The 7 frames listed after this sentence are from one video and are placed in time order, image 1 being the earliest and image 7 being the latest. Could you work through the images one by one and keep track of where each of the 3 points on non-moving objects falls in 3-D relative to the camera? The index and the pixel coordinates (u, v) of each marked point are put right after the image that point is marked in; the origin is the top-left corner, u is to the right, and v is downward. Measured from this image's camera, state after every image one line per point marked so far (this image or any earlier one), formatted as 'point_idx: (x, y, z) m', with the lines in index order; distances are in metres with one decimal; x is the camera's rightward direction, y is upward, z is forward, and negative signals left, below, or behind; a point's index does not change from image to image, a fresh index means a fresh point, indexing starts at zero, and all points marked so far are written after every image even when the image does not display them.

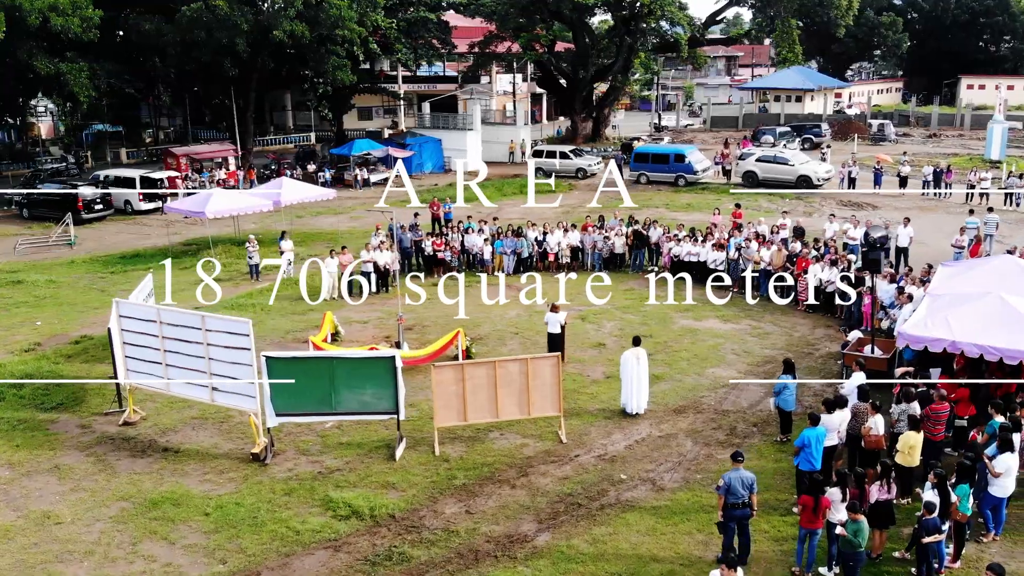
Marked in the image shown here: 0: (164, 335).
0: (-4.9, -0.7, +13.1) m
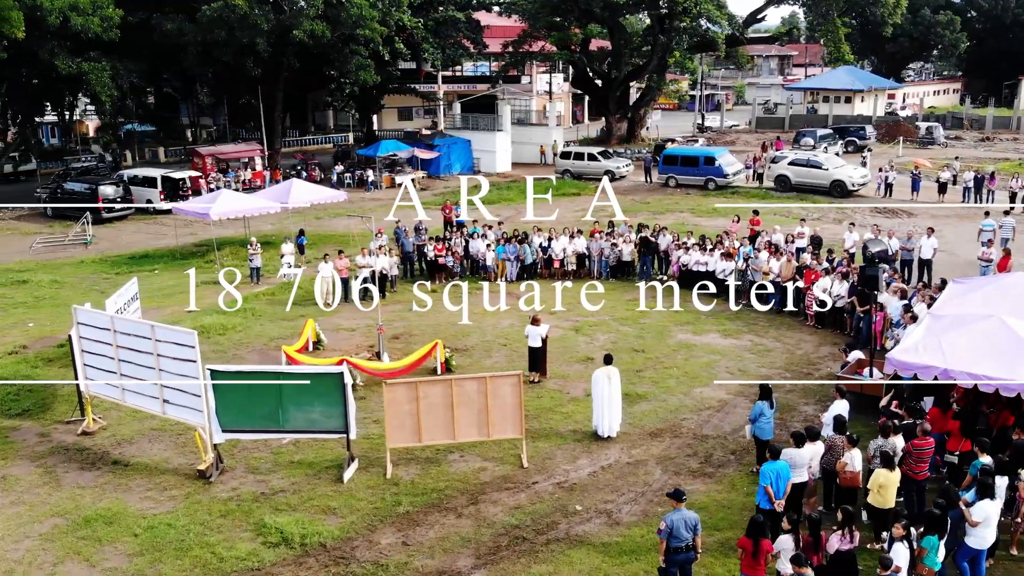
0: (-5.4, -0.8, +12.7) m
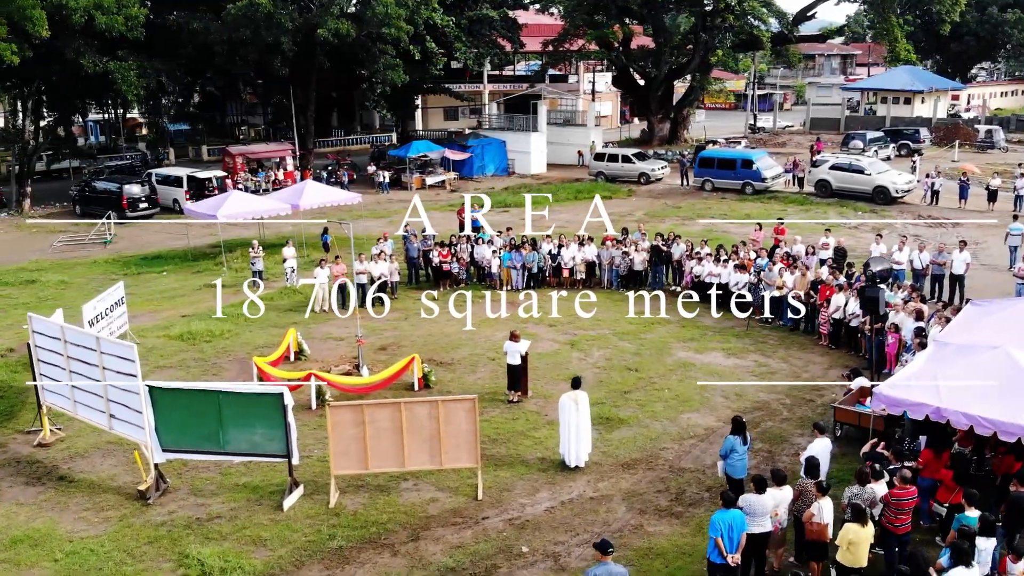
0: (-5.8, -0.9, +12.2) m
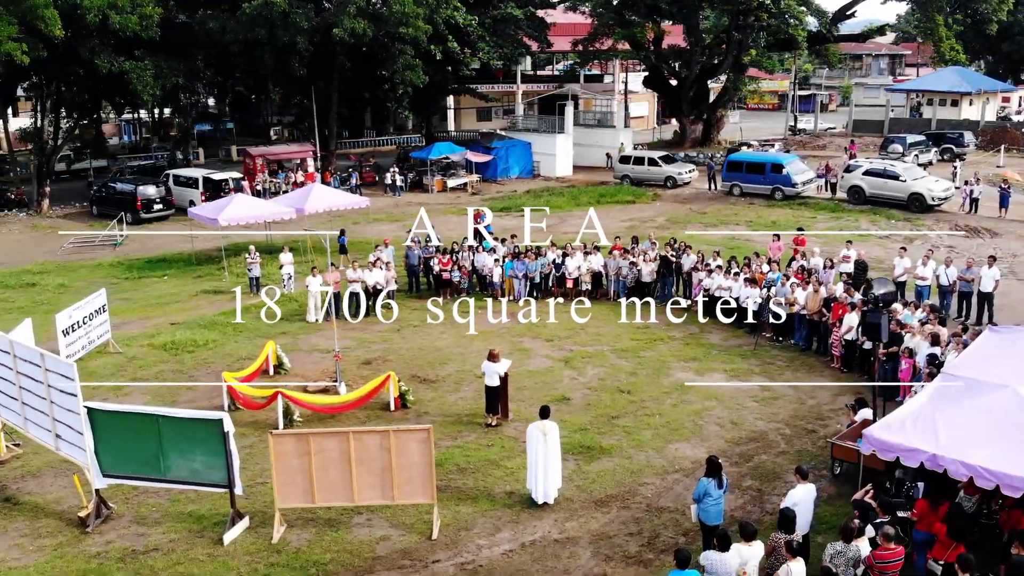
0: (-6.2, -1.0, +11.6) m
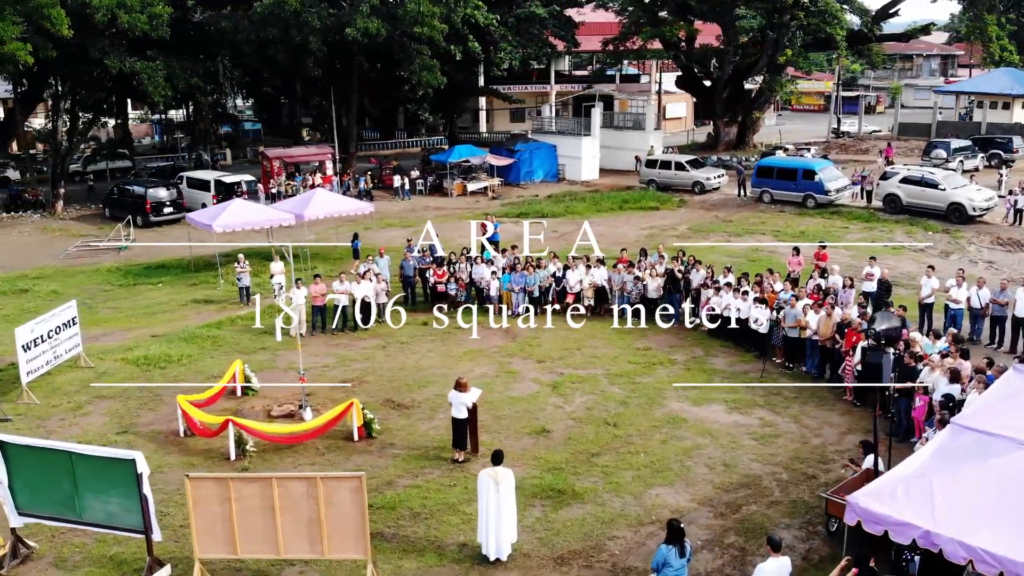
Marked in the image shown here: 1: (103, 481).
0: (-6.6, -1.2, +10.7) m
1: (-4.0, -1.9, +9.1) m
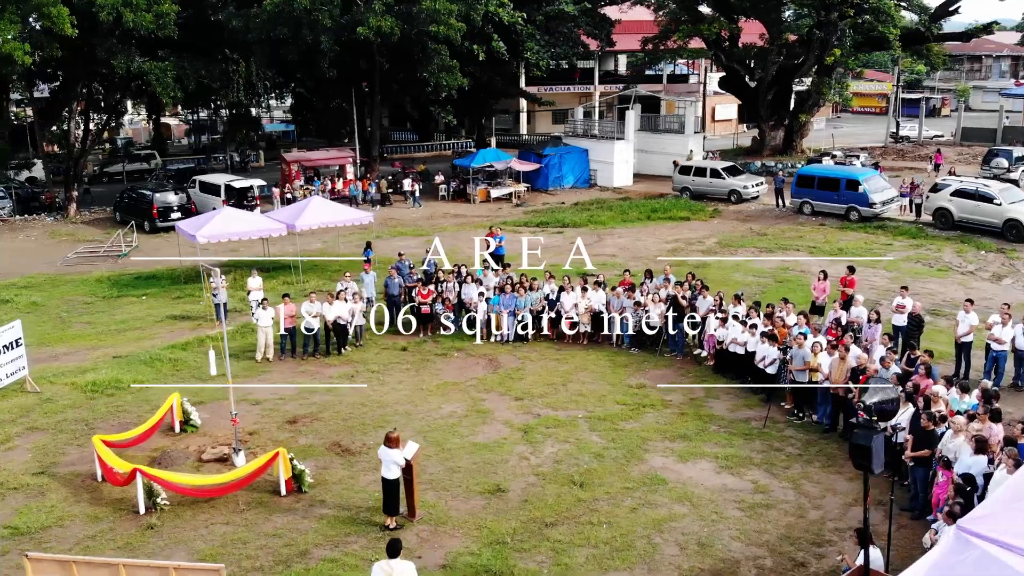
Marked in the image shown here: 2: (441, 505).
0: (-7.3, -1.5, +9.5) m
1: (-4.8, -2.3, +7.7) m
2: (-0.8, -2.5, +10.6) m
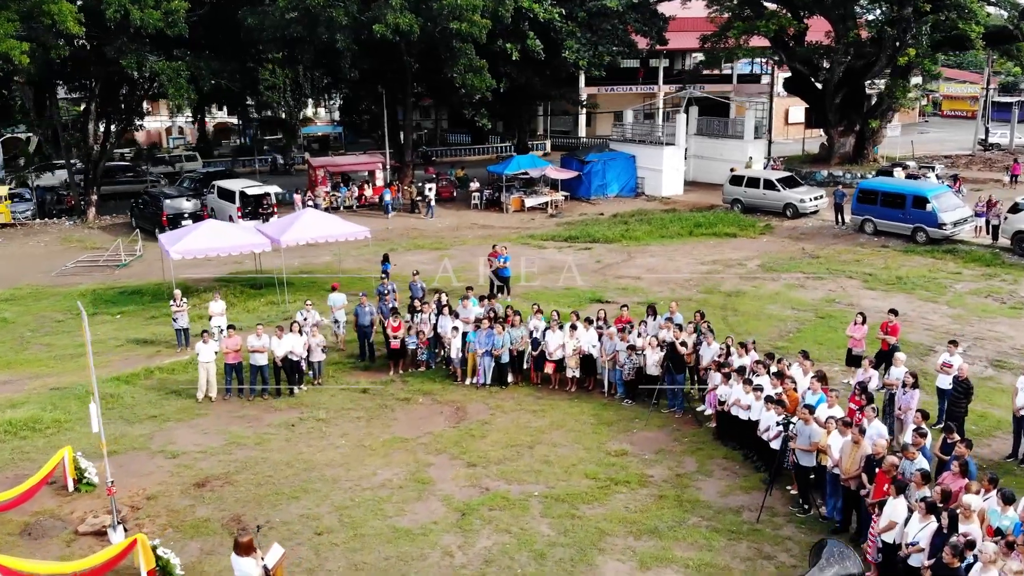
0: (-8.2, -1.9, +8.0) m
1: (-5.9, -2.7, +6.0) m
2: (-1.7, -3.0, +8.5) m
